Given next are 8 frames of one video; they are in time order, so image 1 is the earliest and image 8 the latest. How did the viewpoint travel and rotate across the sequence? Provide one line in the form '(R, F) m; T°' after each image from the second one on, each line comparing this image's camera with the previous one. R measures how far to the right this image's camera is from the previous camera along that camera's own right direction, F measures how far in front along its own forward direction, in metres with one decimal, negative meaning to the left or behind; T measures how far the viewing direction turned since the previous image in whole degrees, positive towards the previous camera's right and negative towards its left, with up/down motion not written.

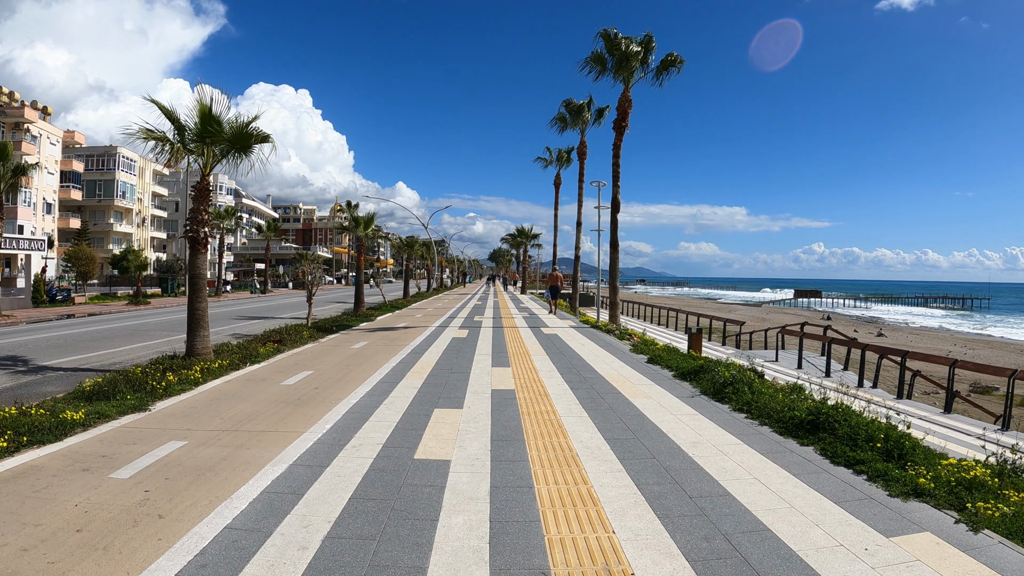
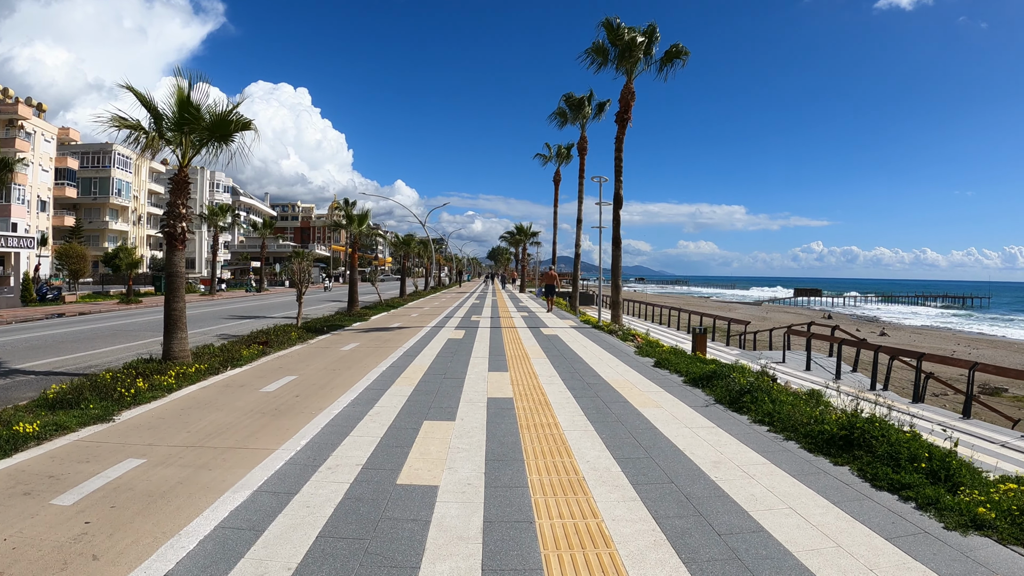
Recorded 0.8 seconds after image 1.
(0.0, +0.6) m; 0°
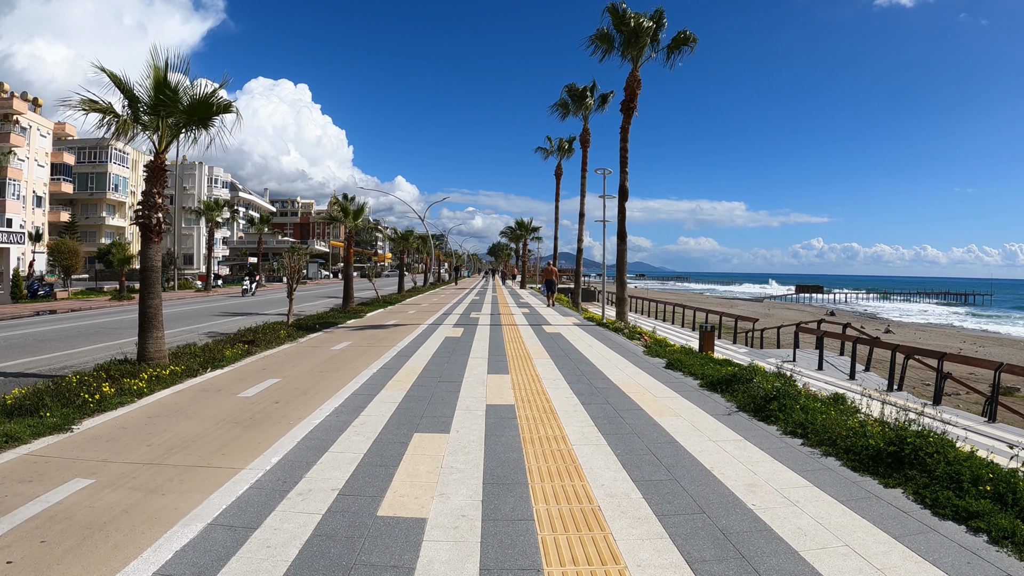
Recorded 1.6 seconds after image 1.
(0.0, +0.7) m; 0°
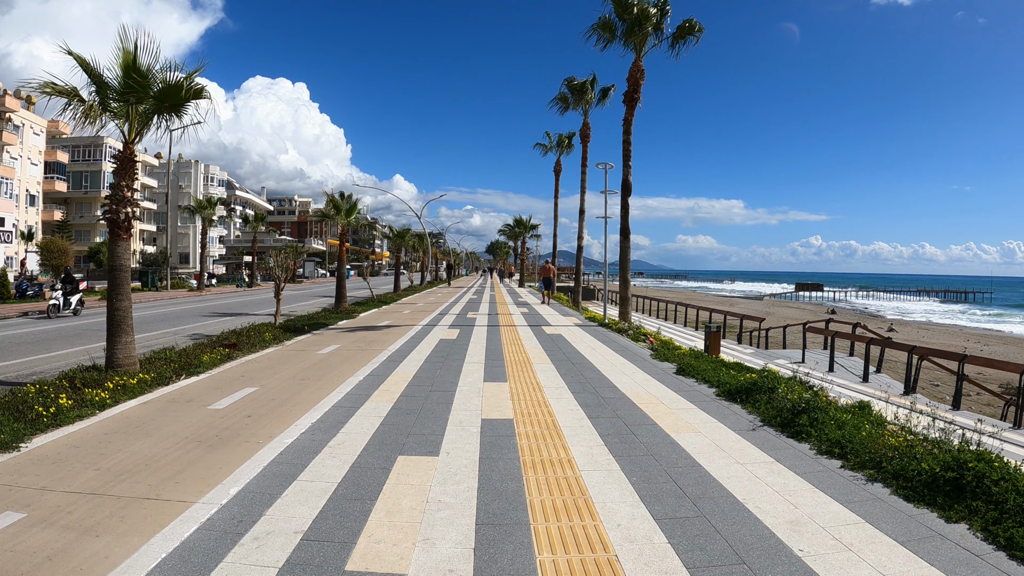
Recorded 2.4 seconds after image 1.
(0.0, +0.7) m; 0°
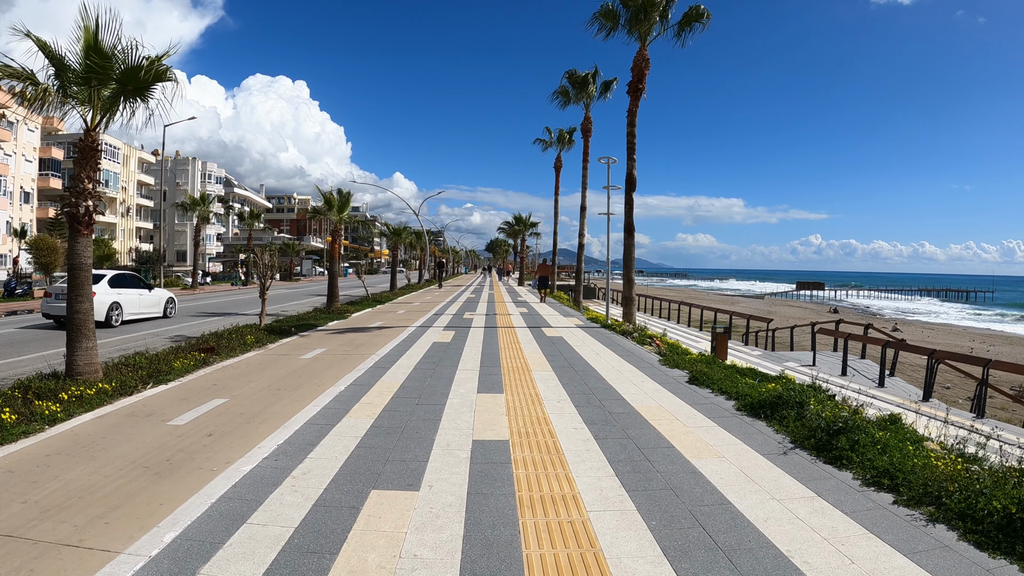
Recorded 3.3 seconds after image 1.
(0.0, +0.7) m; 0°
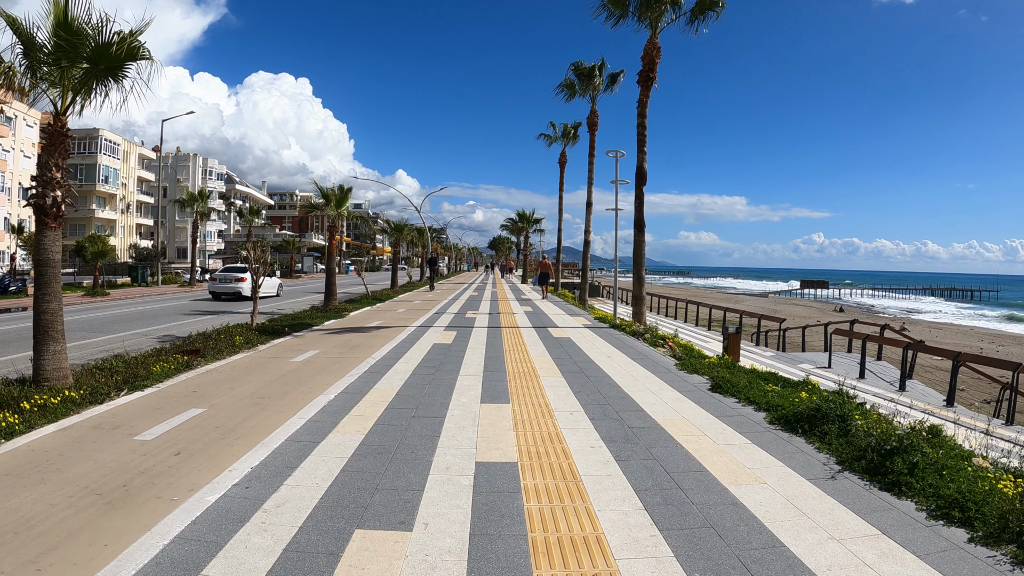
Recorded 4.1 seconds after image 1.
(-0.1, +0.6) m; 0°
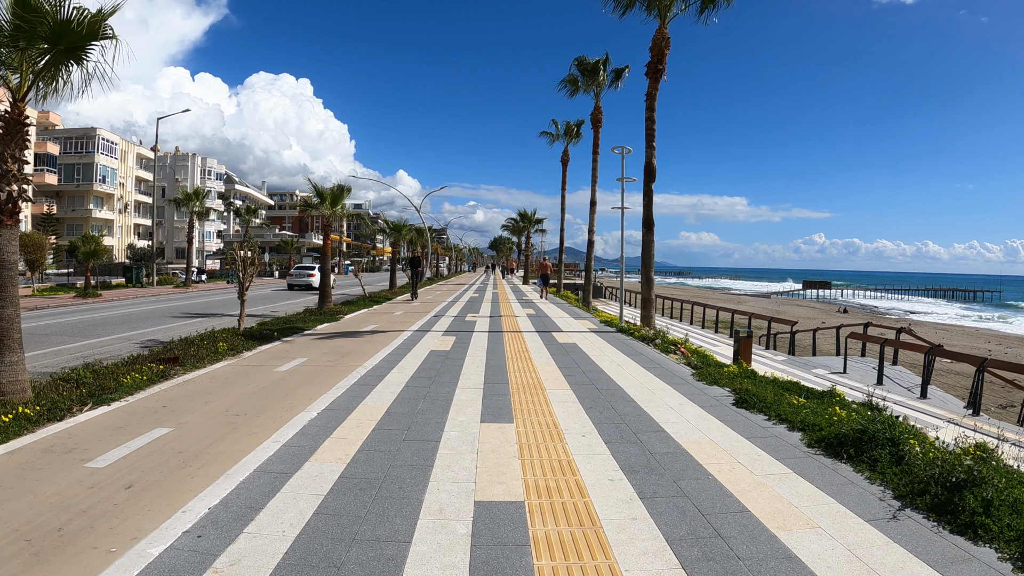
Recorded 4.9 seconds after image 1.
(0.0, +0.6) m; 0°
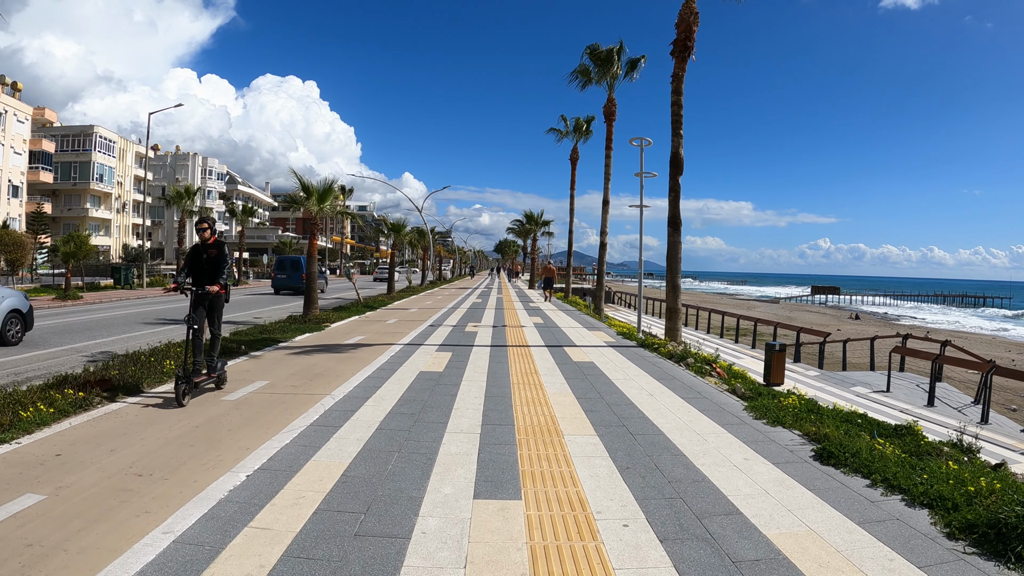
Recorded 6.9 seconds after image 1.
(0.0, +1.5) m; 0°
